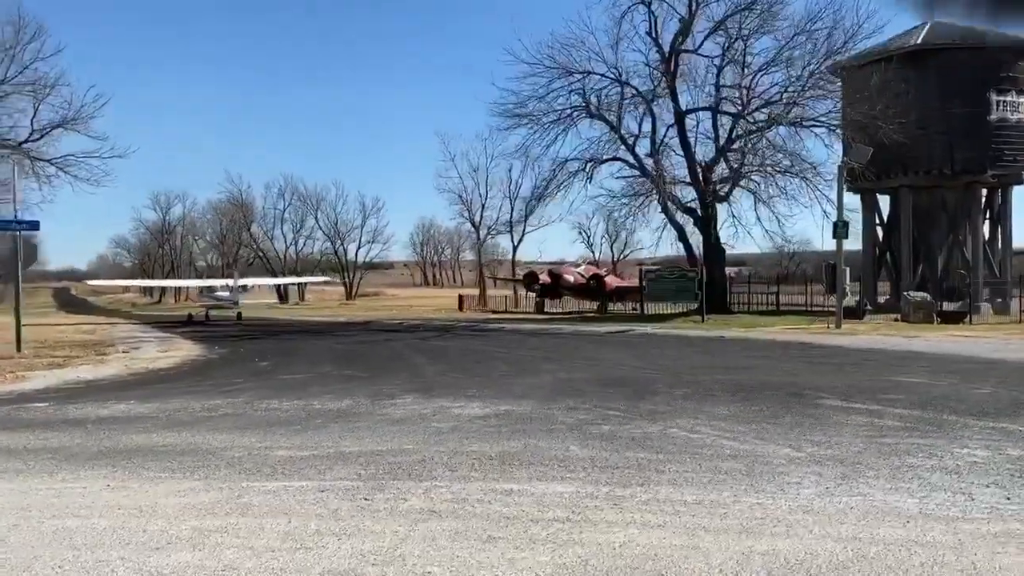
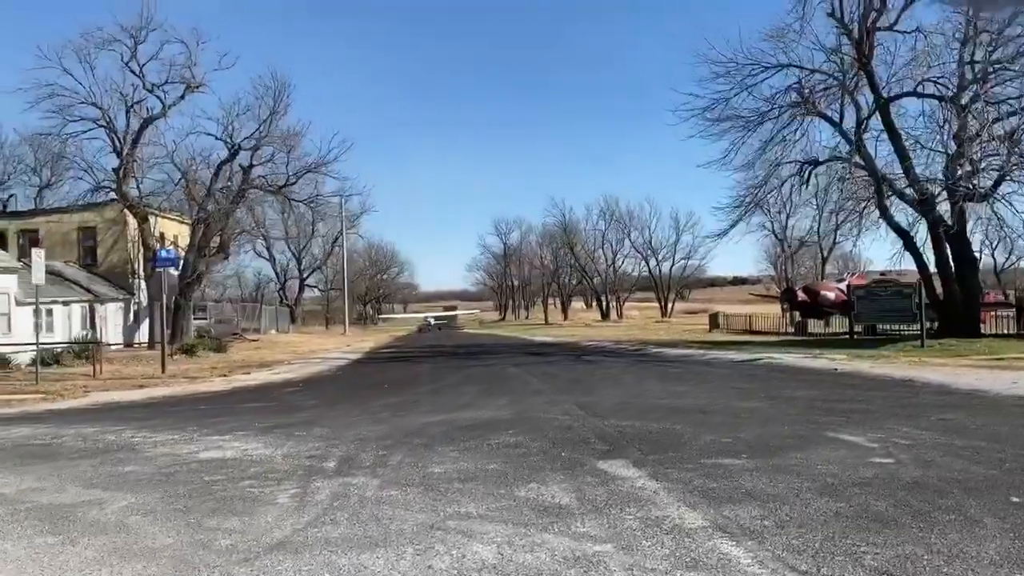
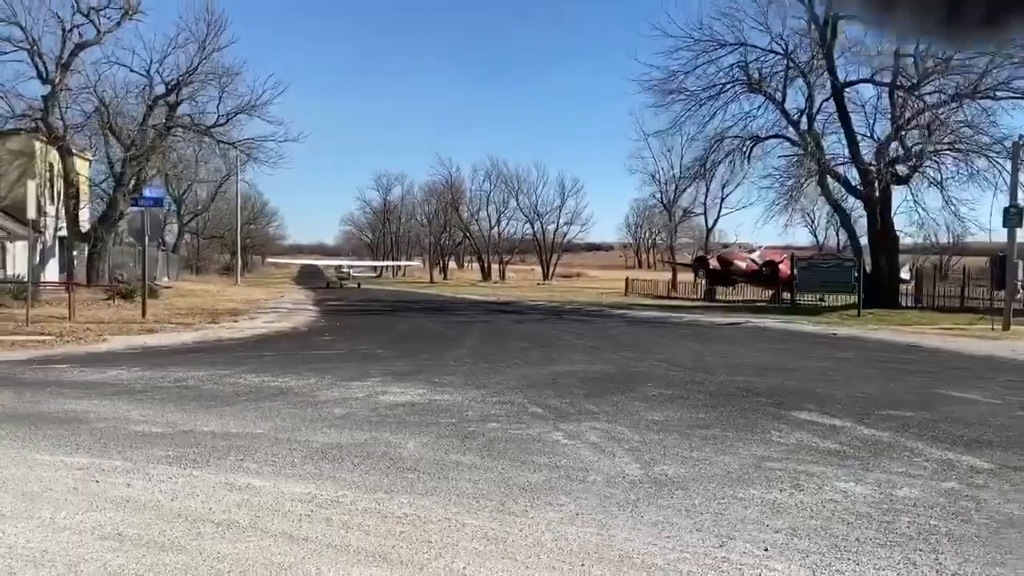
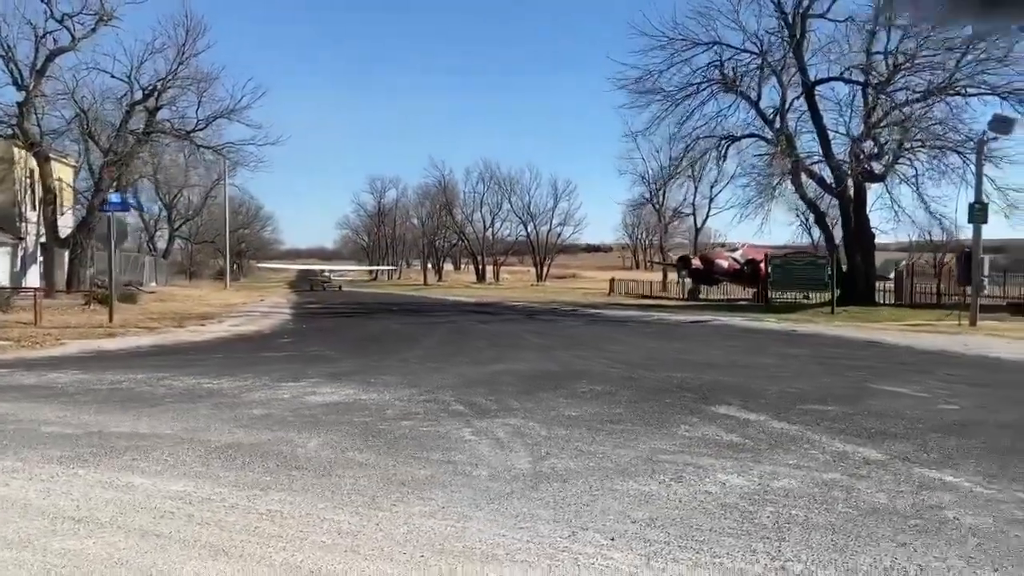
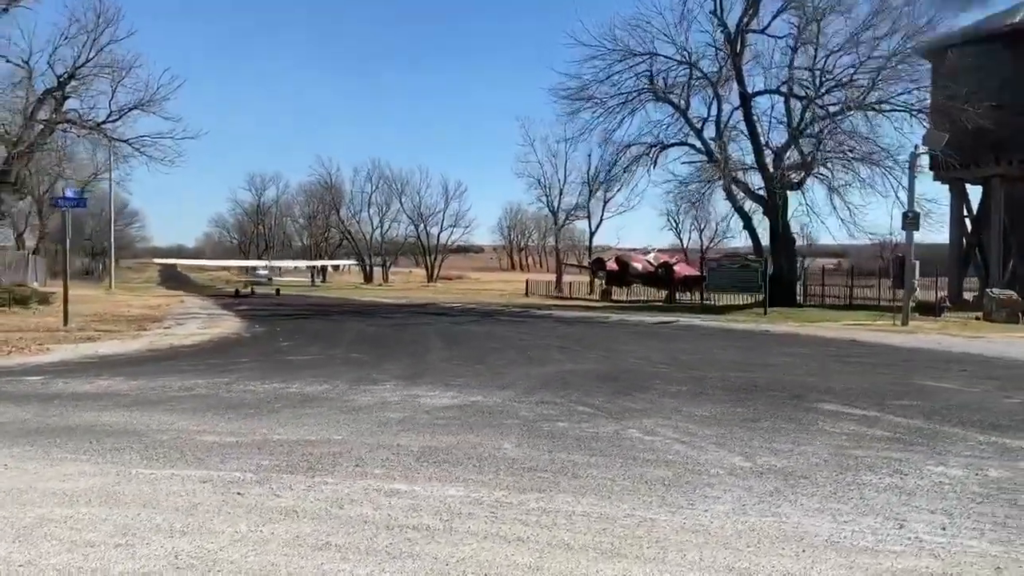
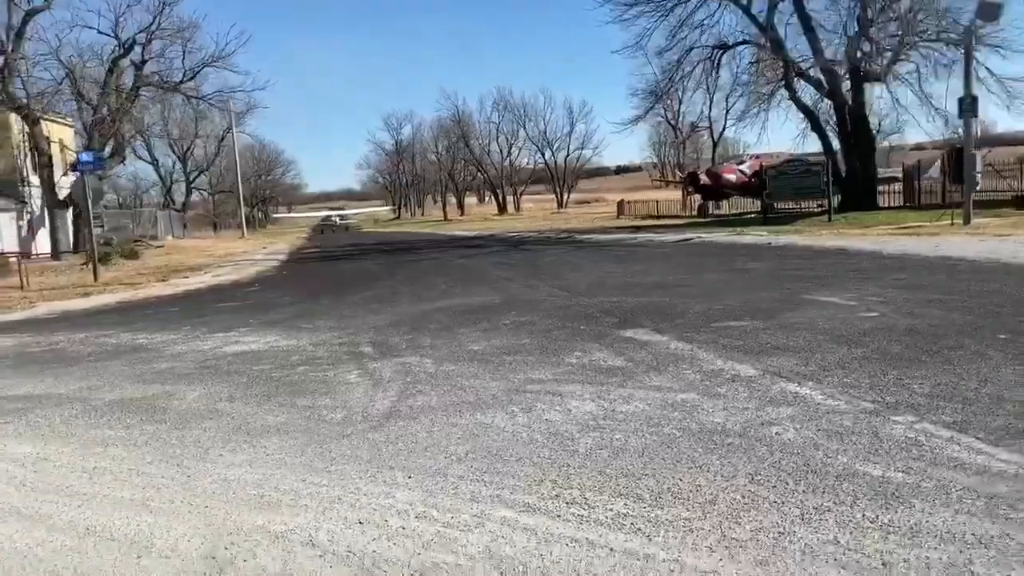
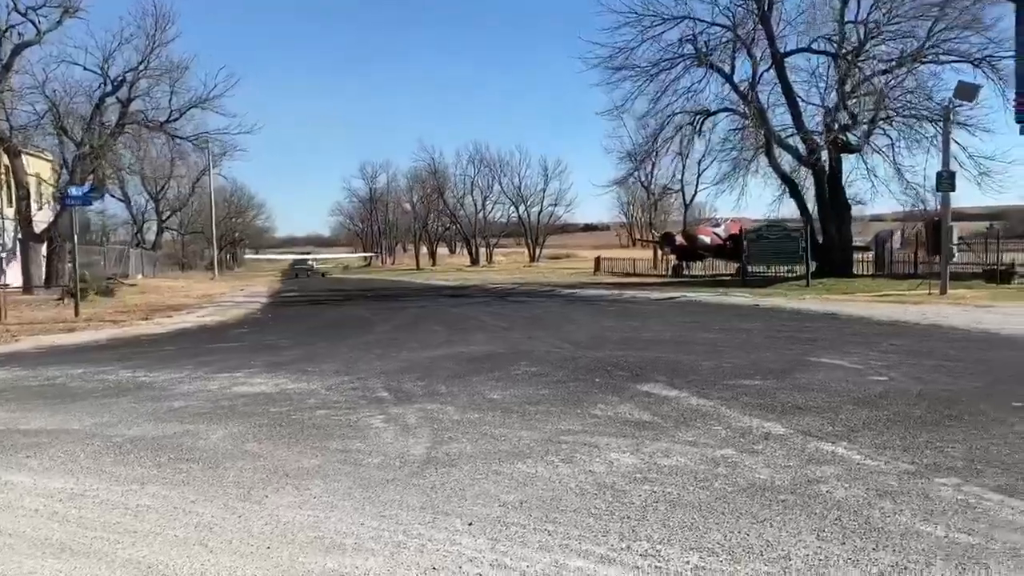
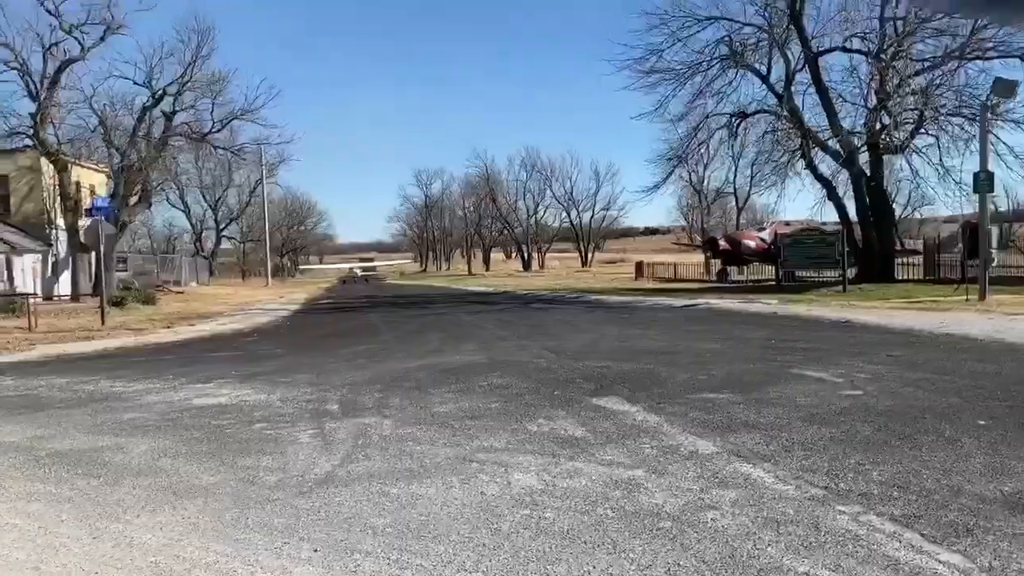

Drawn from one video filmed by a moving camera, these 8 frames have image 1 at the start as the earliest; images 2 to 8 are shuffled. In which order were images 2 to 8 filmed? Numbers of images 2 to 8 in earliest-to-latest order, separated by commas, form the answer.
5, 3, 4, 7, 6, 8, 2
